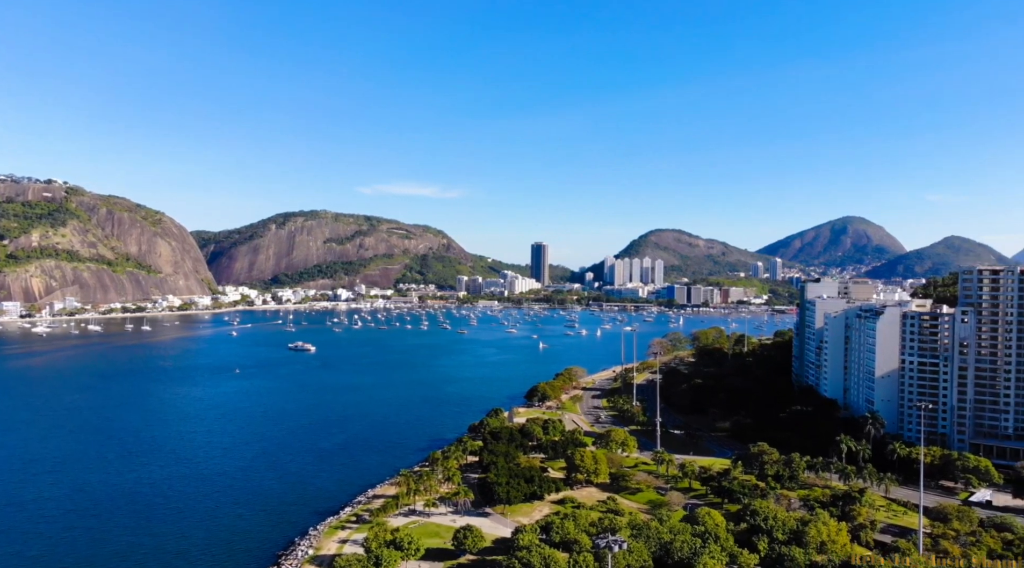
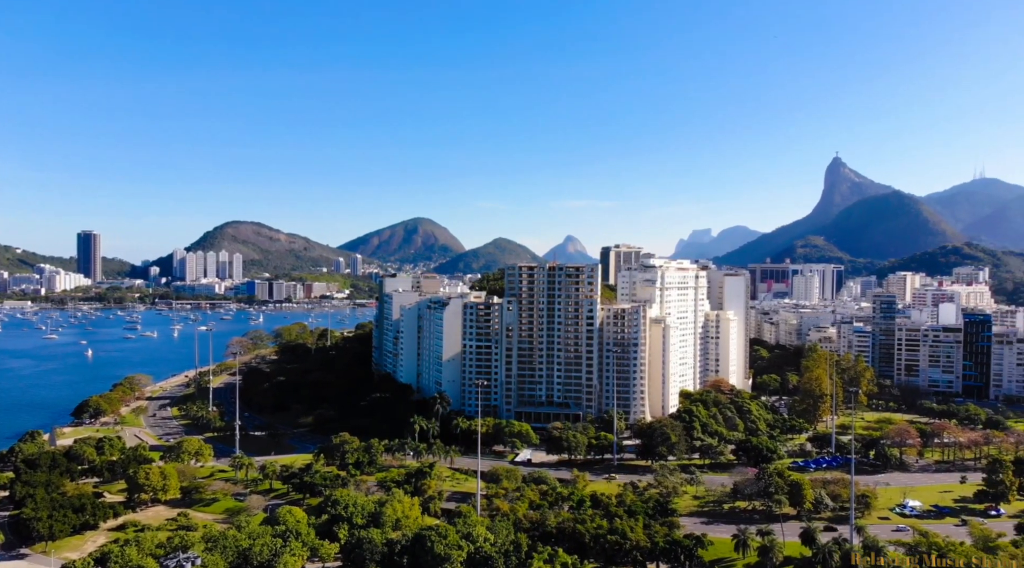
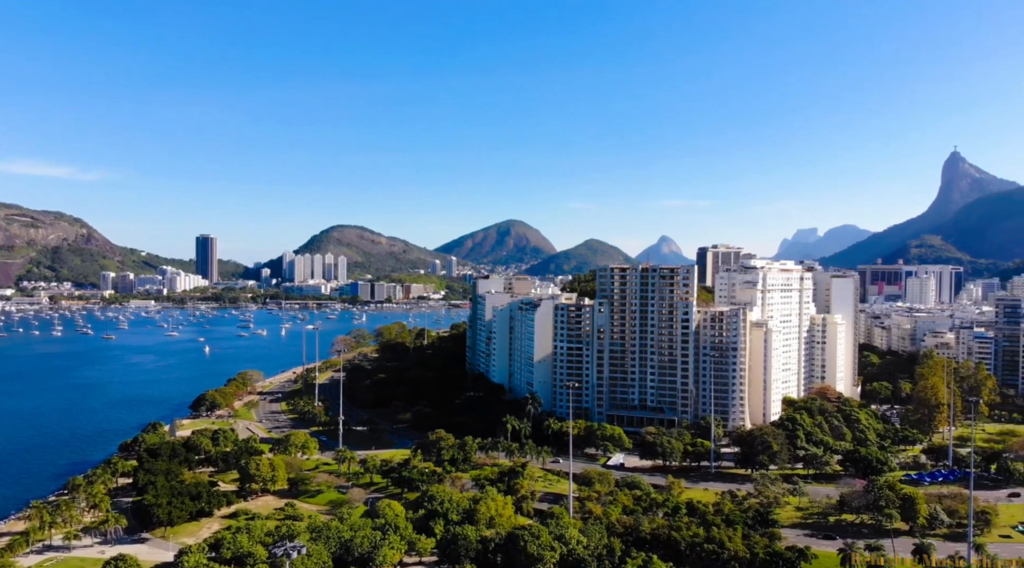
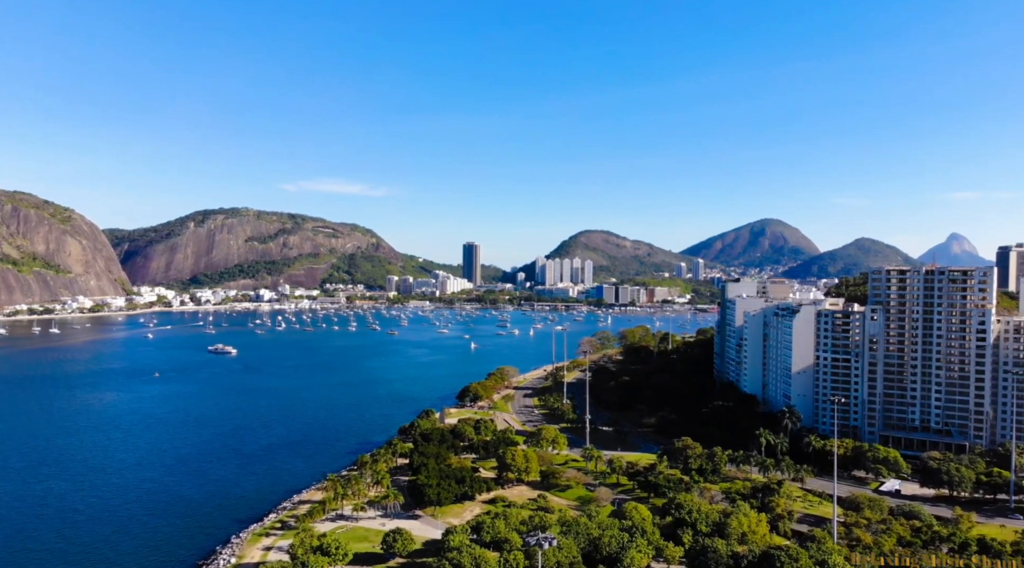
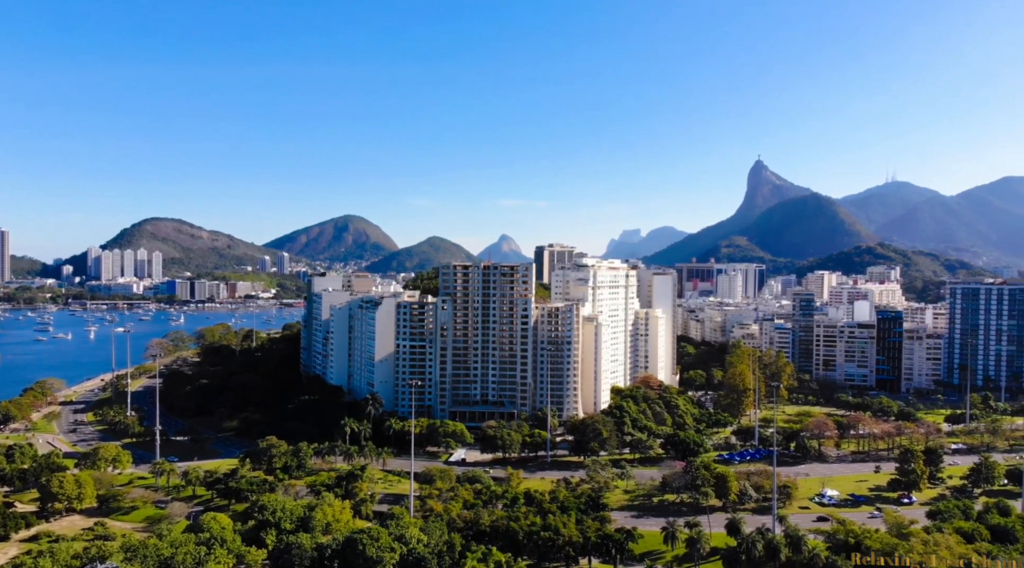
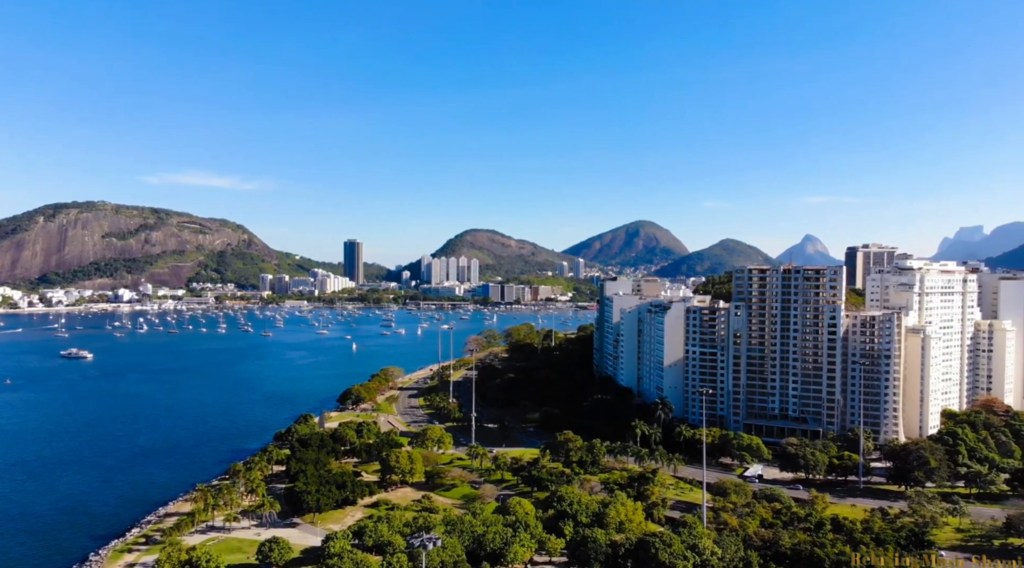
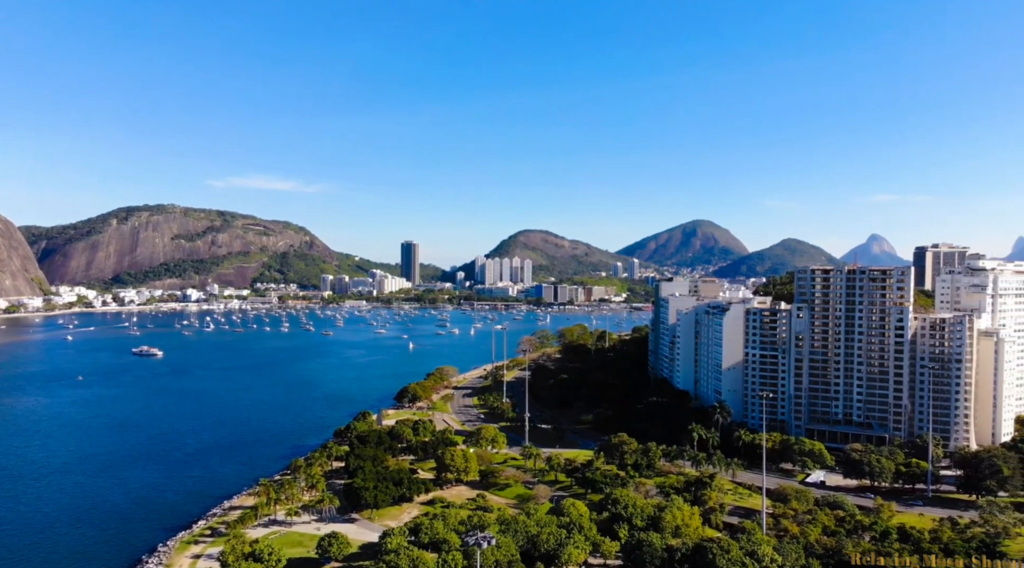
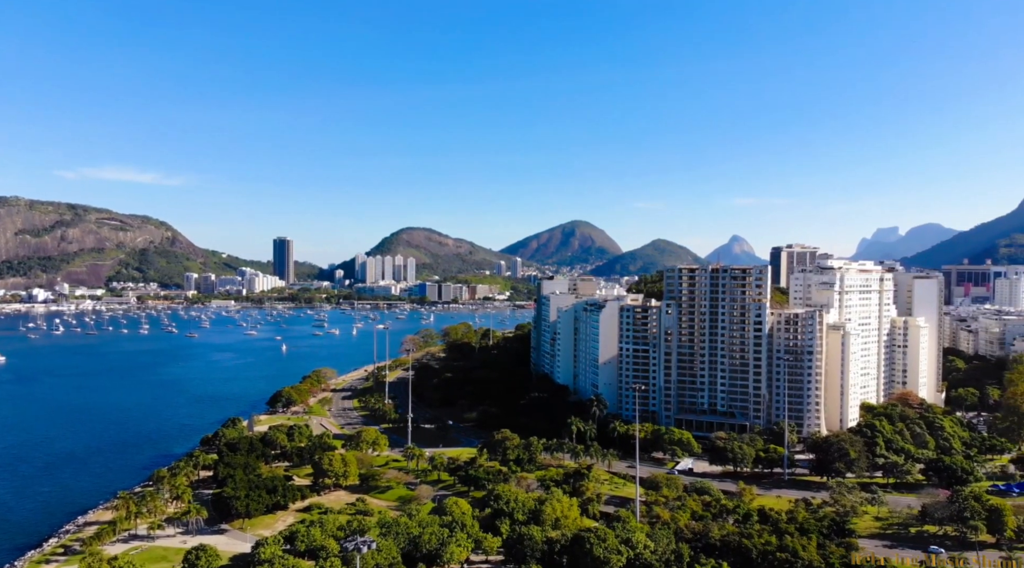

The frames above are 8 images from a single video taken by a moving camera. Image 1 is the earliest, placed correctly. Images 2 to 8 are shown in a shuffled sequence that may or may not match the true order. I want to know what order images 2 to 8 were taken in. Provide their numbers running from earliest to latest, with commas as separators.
4, 7, 6, 8, 3, 2, 5
